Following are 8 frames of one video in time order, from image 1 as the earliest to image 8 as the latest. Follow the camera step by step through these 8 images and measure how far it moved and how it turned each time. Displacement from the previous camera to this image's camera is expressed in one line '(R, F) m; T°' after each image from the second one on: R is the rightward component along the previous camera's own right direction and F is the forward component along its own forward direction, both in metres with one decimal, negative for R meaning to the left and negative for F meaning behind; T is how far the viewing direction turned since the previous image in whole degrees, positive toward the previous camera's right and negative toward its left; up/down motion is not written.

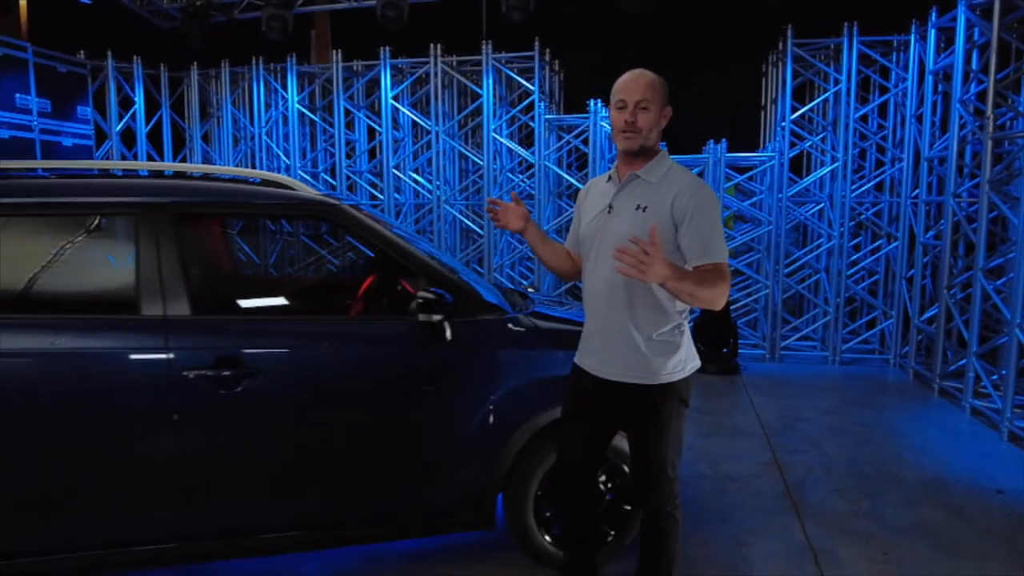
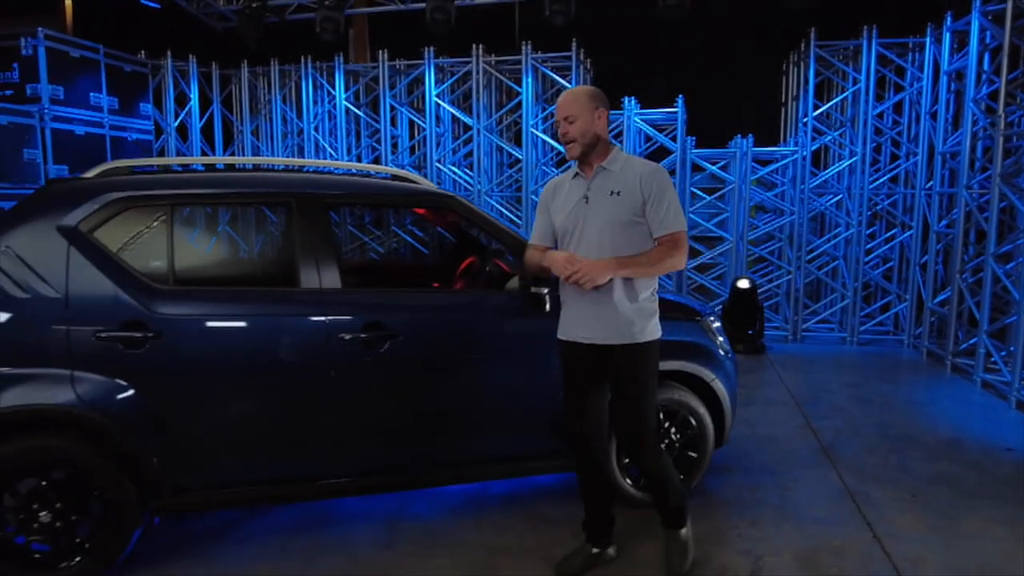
(-0.4, -0.5) m; 0°
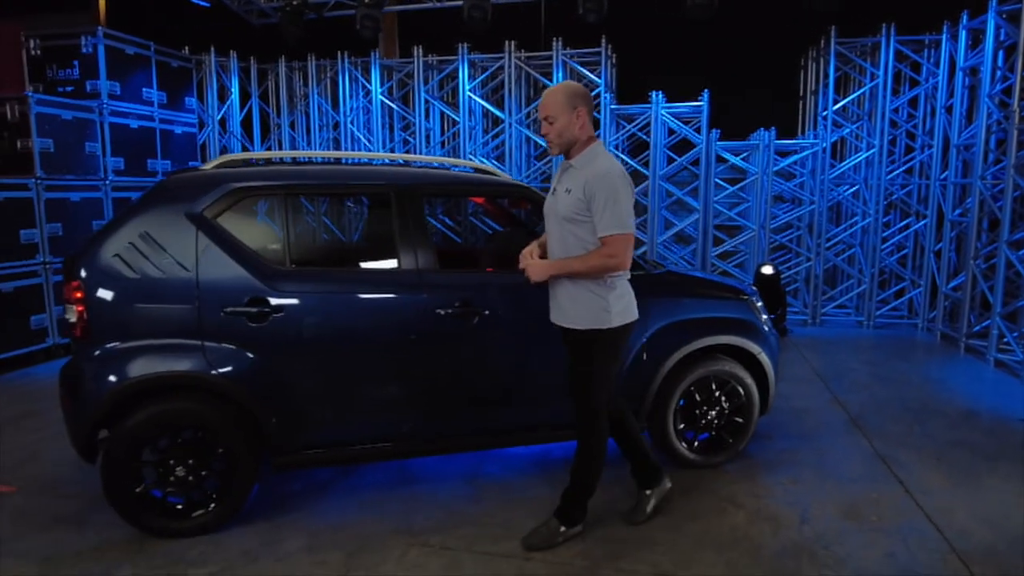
(-0.4, -0.4) m; 0°
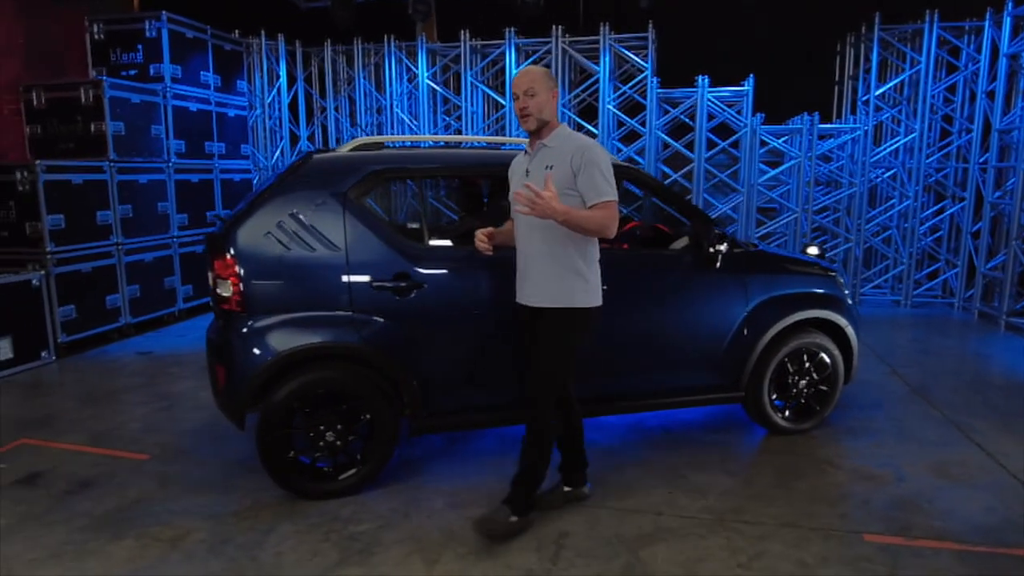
(-0.7, -0.2) m; +1°
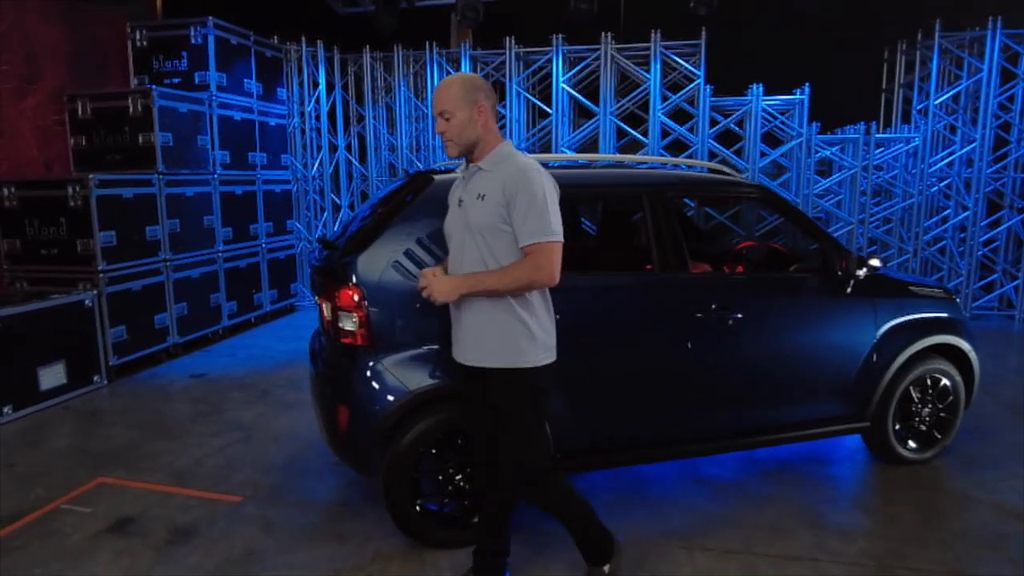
(-0.7, +0.2) m; +1°
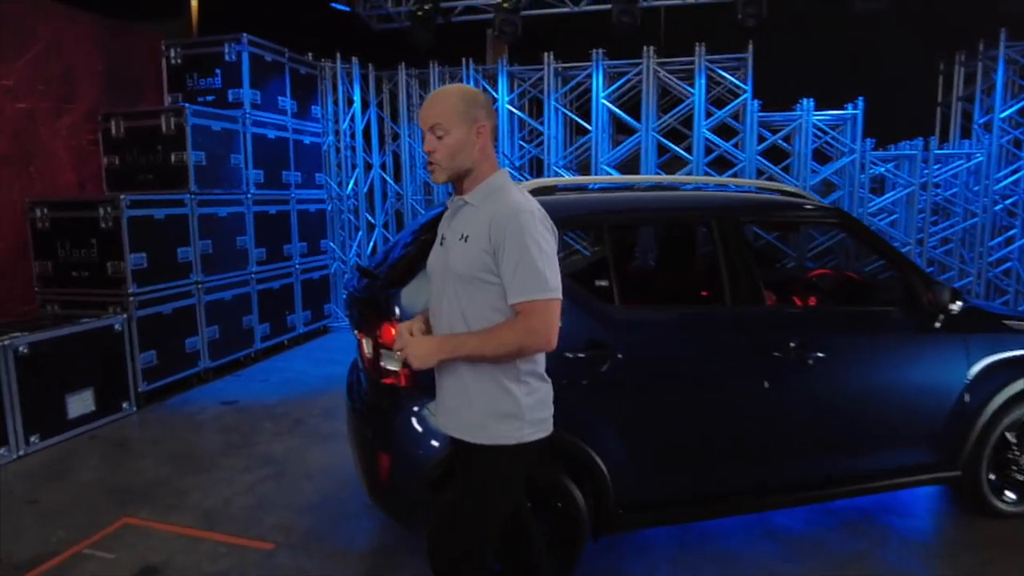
(-0.1, +0.3) m; -2°
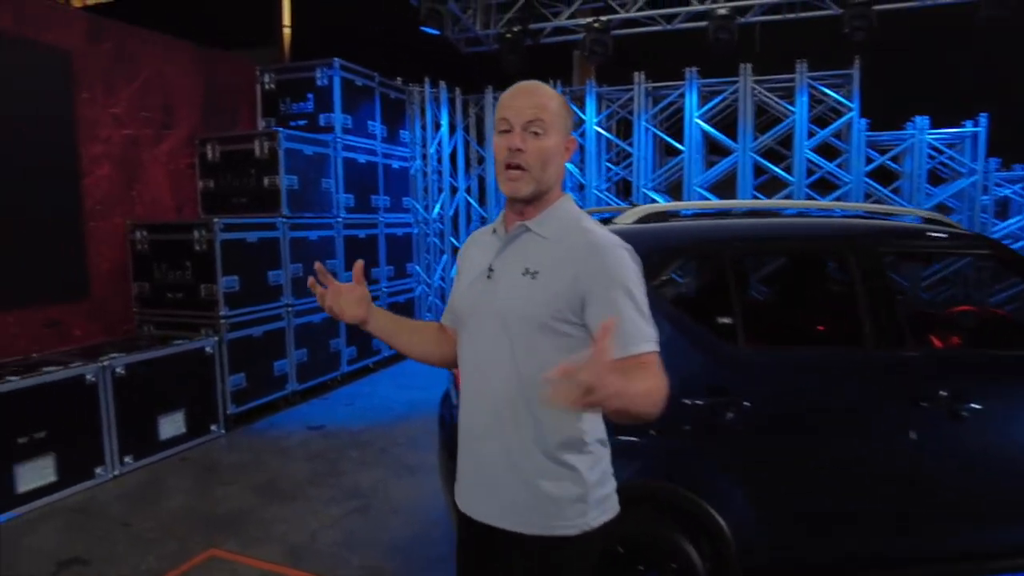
(-0.1, +0.2) m; -6°
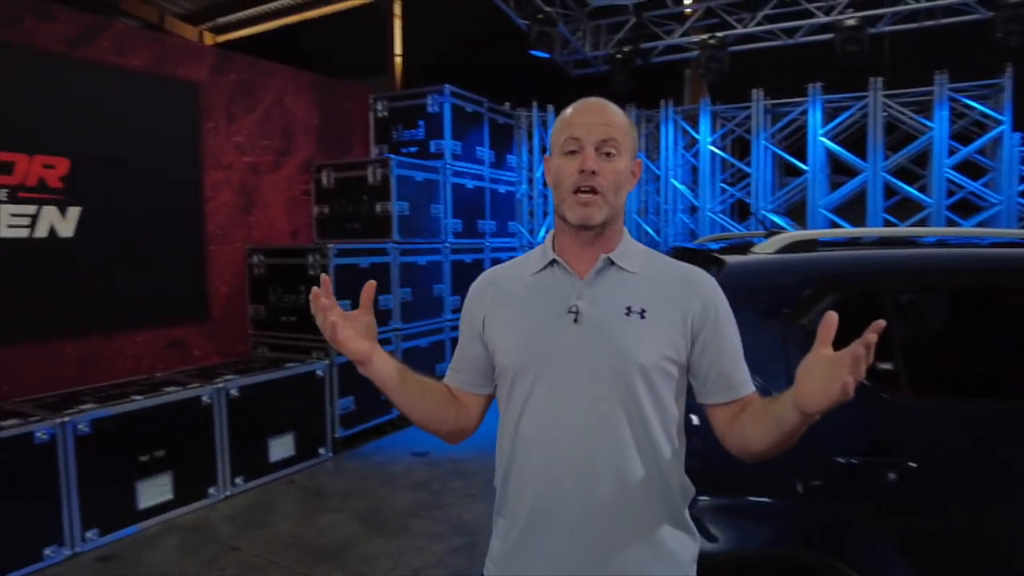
(-0.1, +0.2) m; -8°
